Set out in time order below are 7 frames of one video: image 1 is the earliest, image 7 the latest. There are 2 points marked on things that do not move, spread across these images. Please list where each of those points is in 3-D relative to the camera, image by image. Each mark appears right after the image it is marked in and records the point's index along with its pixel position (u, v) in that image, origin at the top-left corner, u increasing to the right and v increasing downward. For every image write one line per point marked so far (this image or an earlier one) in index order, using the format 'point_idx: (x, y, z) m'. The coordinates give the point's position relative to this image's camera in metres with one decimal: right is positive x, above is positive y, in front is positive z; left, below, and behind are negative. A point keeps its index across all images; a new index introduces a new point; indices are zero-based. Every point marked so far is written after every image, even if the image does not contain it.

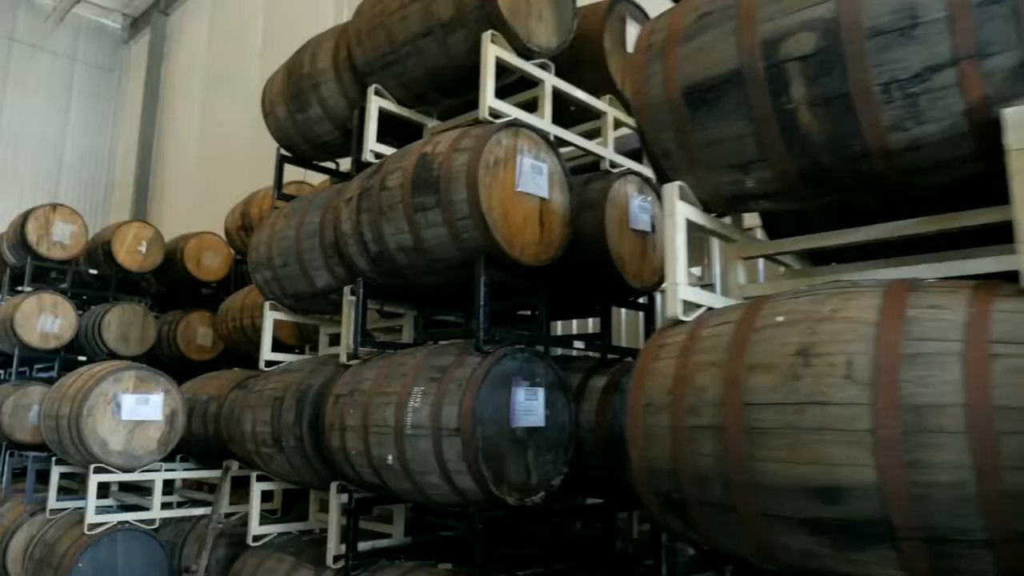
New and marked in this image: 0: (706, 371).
0: (+0.5, -0.2, +1.9) m
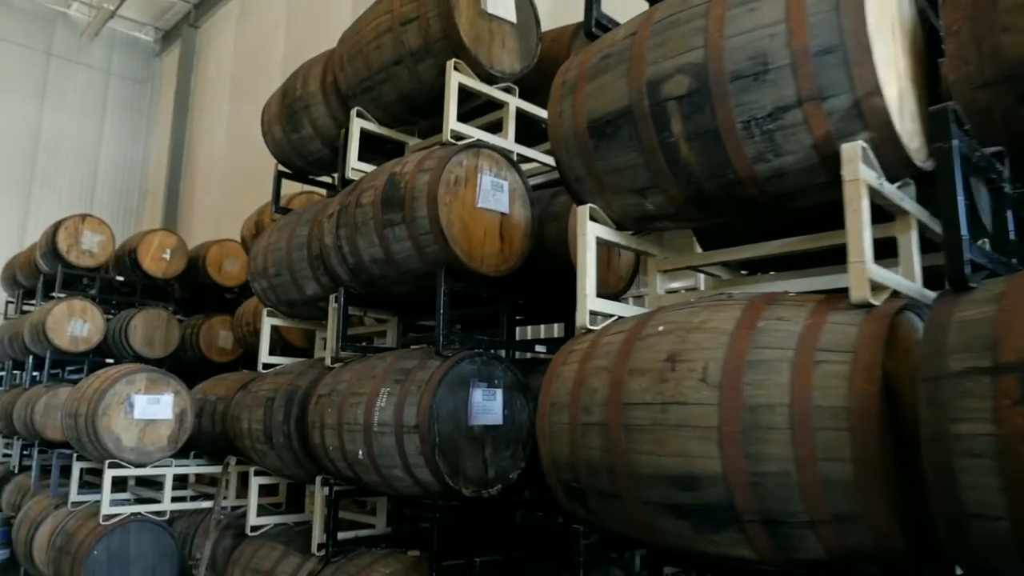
0: (+0.2, -0.2, +2.1) m
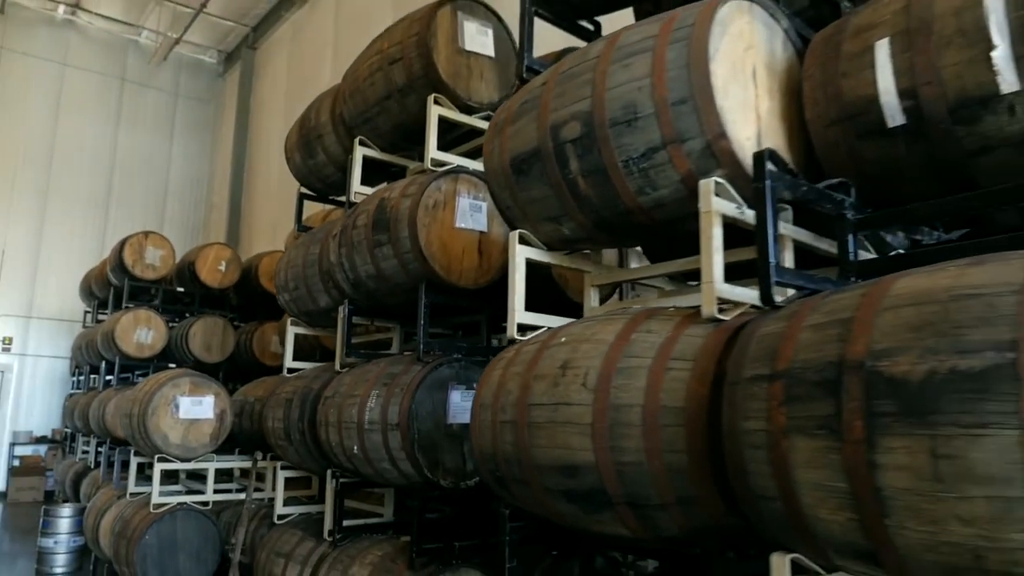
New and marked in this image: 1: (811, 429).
0: (0.0, -0.3, +2.5) m
1: (+0.6, -0.3, +1.5) m
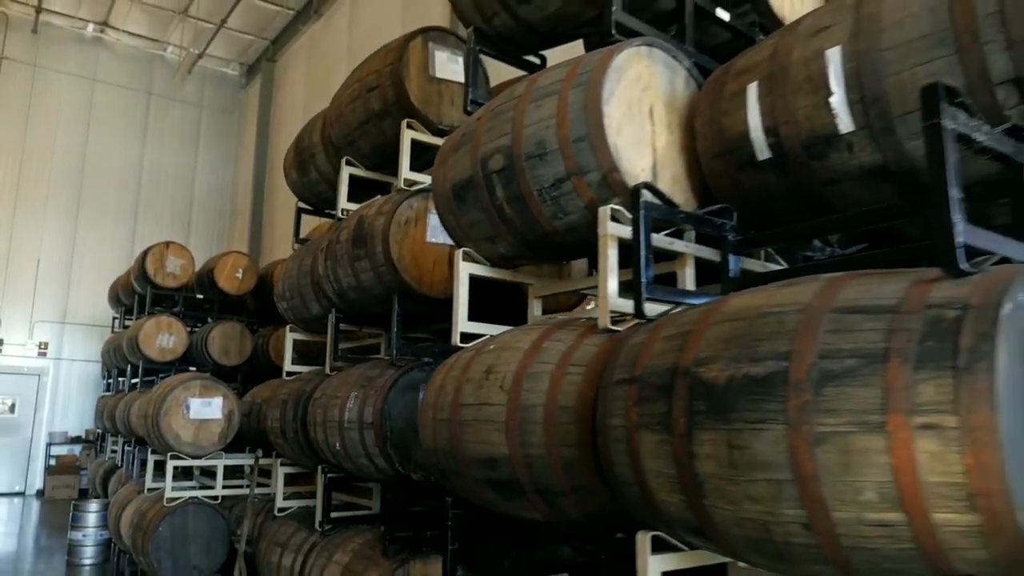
0: (-0.2, -0.4, +2.8) m
1: (+0.3, -0.3, +1.8) m
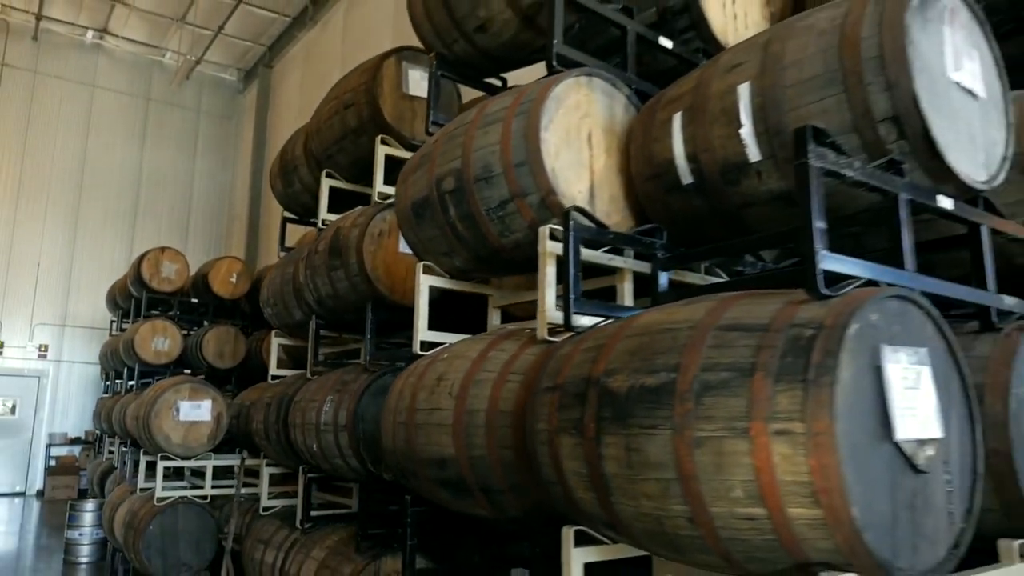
0: (-0.4, -0.4, +3.0) m
1: (+0.2, -0.4, +2.0) m
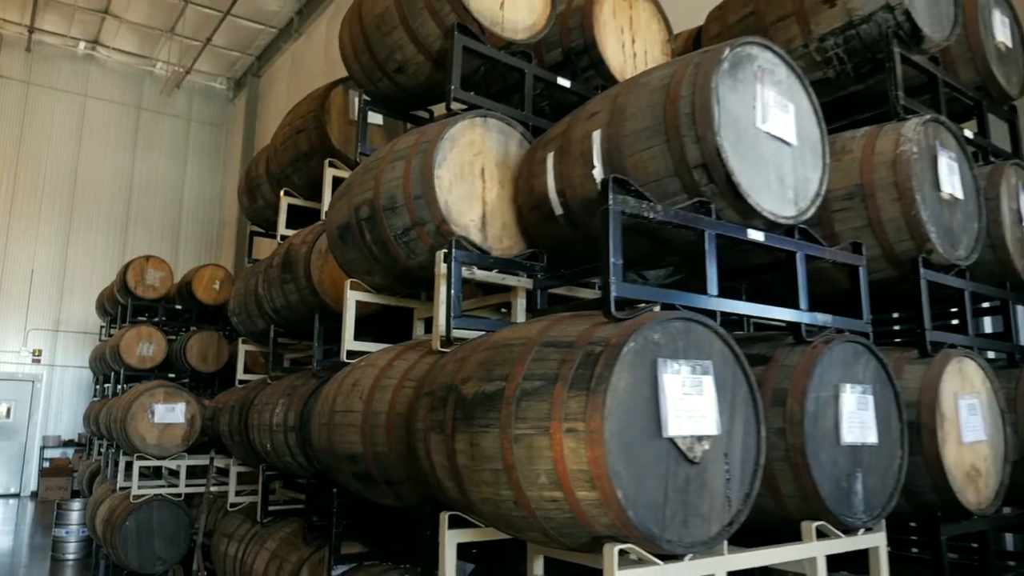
0: (-0.8, -0.5, +3.3) m
1: (-0.2, -0.5, +2.4) m
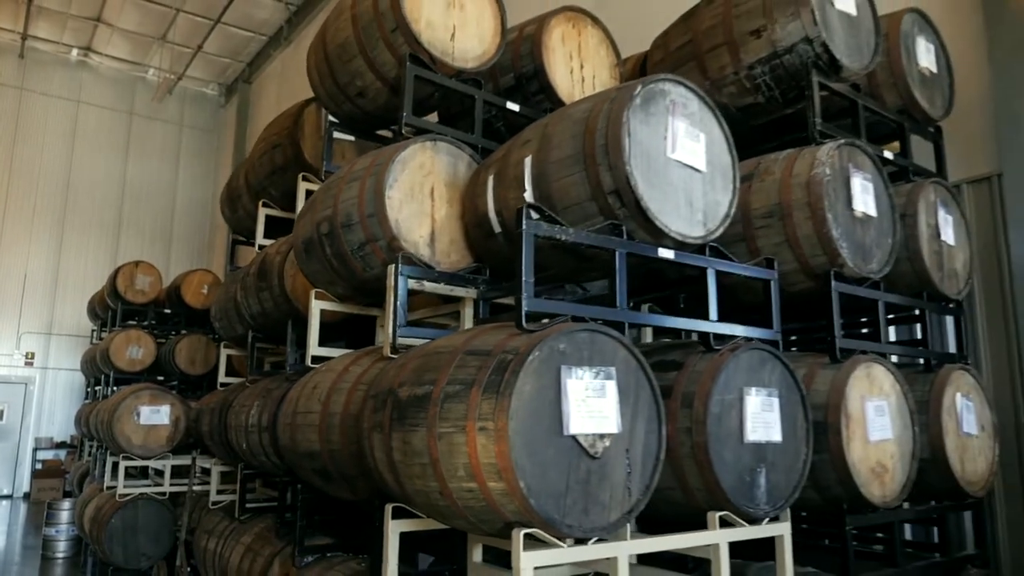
0: (-1.1, -0.5, +3.6) m
1: (-0.5, -0.5, +2.6) m
